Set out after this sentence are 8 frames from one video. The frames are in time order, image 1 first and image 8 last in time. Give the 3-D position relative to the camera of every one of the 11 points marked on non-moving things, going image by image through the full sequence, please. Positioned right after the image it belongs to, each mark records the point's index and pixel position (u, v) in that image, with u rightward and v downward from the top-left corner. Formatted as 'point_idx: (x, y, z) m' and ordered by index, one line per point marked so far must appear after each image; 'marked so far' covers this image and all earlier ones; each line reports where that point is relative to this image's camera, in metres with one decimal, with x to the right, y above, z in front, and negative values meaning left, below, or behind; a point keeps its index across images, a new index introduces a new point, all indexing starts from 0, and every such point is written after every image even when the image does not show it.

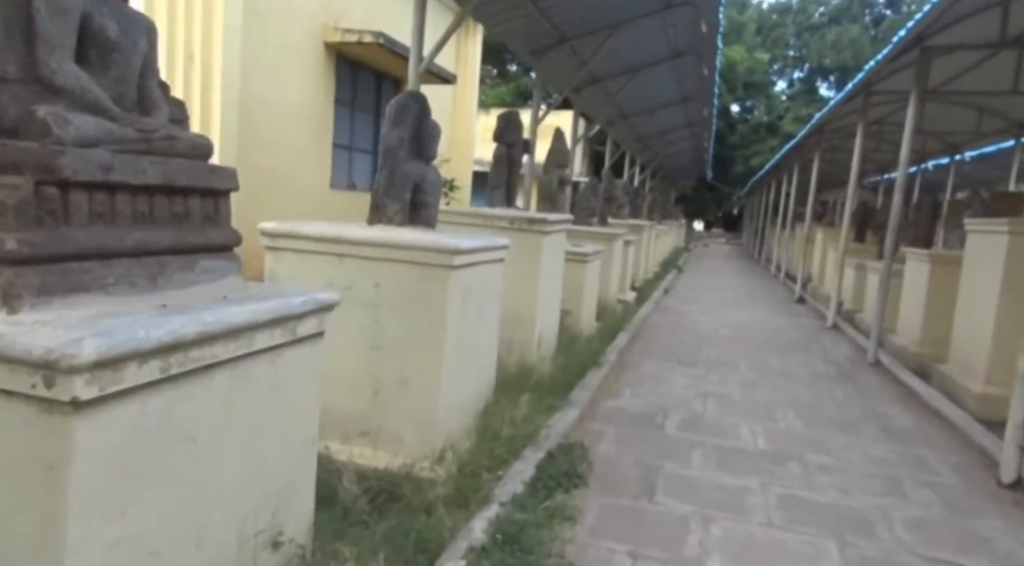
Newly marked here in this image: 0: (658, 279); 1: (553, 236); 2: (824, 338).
0: (+2.6, 0.0, +13.3) m
1: (+0.3, +0.3, +4.8) m
2: (+3.4, -0.6, +8.0) m
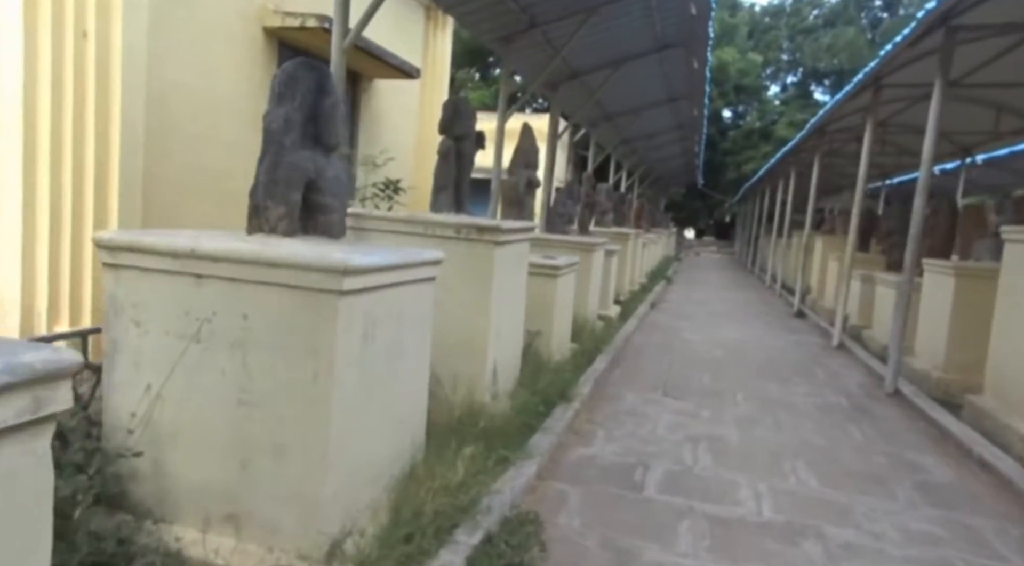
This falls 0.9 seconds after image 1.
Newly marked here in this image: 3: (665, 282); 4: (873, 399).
0: (+2.3, -0.2, +12.6) m
1: (0.0, +0.2, +4.0) m
2: (+3.1, -0.8, +7.3) m
3: (+3.3, 0.0, +15.8) m
4: (+2.8, -0.9, +5.8) m
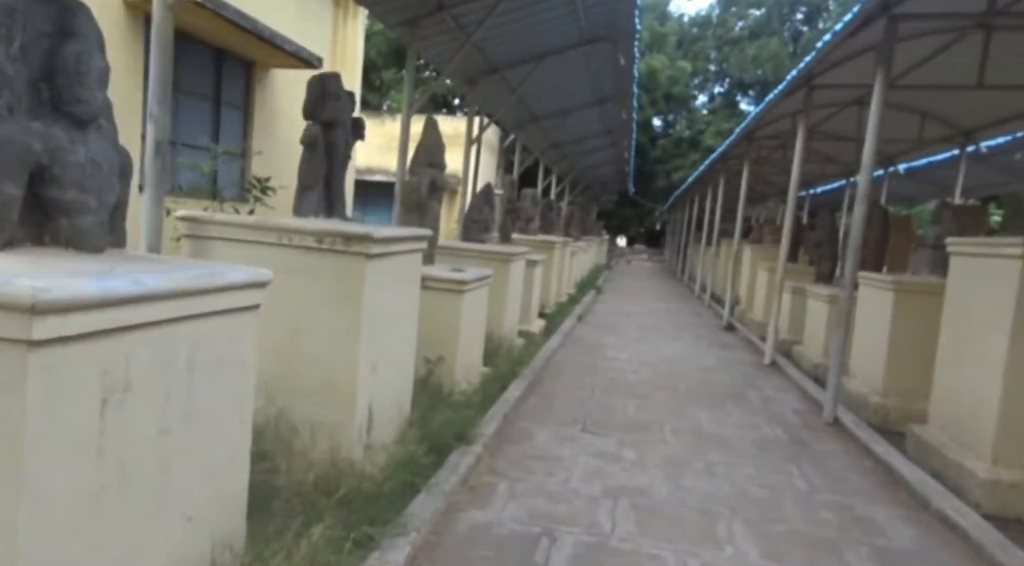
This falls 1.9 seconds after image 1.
0: (+1.0, -0.3, +12.0) m
1: (-0.5, +0.1, +3.2) m
2: (+2.3, -0.9, +6.8) m
3: (+1.7, -0.2, +15.3) m
4: (+2.1, -1.0, +5.2) m
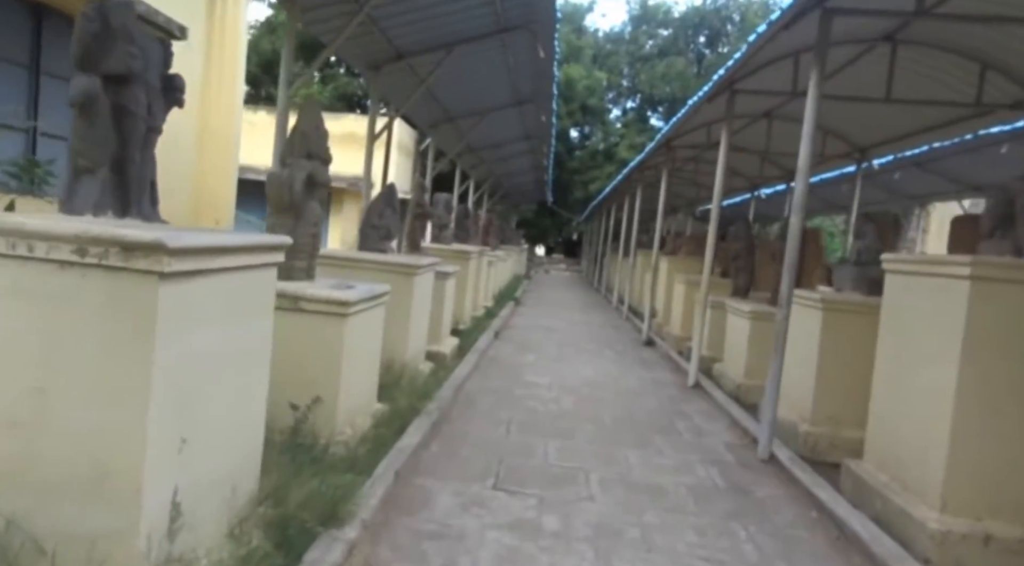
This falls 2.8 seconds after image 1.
0: (-0.3, -0.5, +11.1) m
1: (-0.9, 0.0, +2.2) m
2: (+1.5, -1.0, +6.0) m
3: (0.0, -0.4, +14.5) m
4: (+1.5, -1.1, +4.5) m
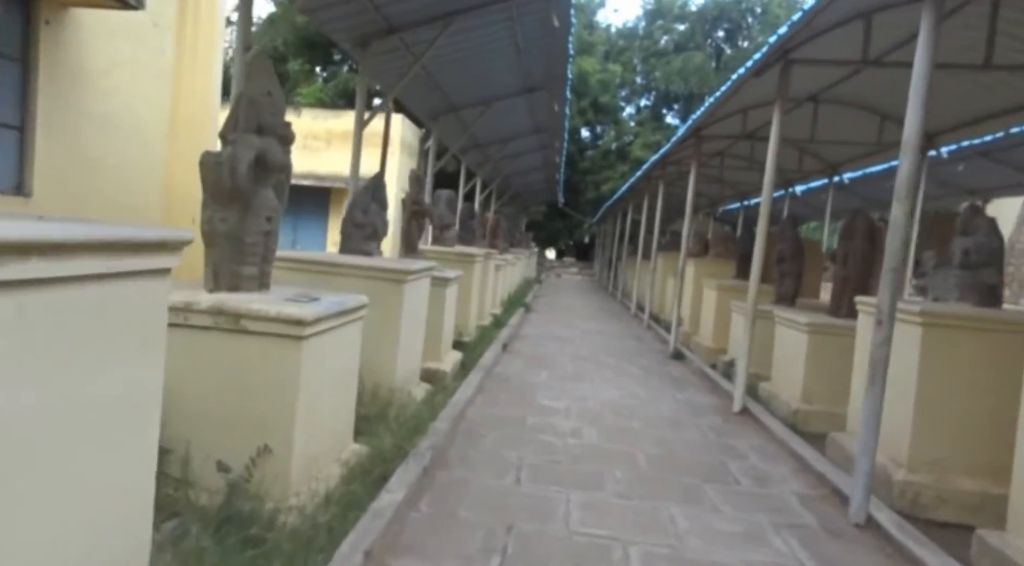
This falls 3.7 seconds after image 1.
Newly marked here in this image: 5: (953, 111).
0: (-0.2, -0.6, +10.1) m
1: (-0.9, 0.0, +1.3) m
2: (+1.6, -1.1, +5.1) m
3: (+0.2, -0.5, +13.5) m
4: (+1.6, -1.2, +3.5) m
5: (+4.1, +1.6, +6.9) m
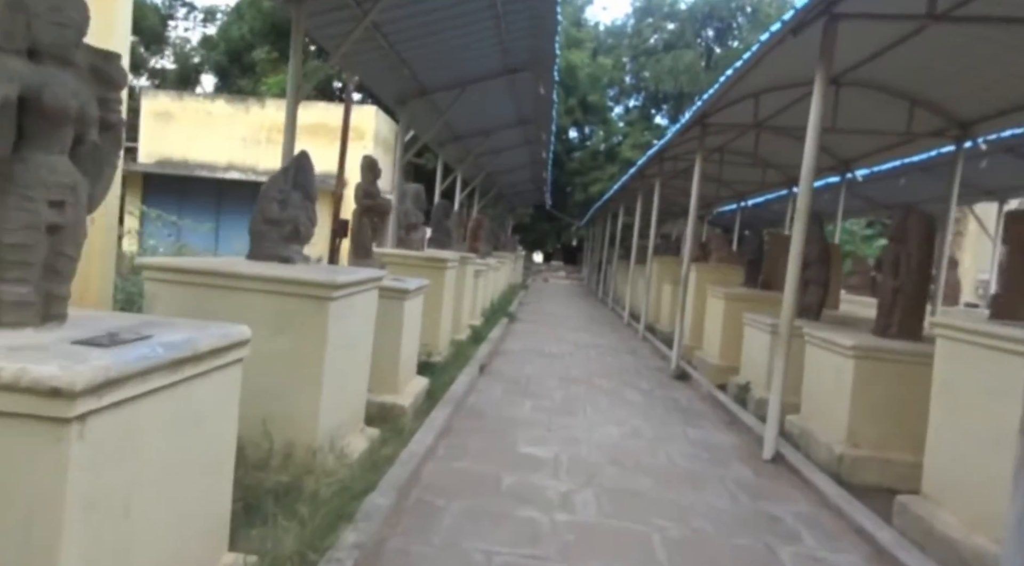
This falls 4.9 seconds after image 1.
0: (-0.4, -0.7, +8.9) m
1: (-1.0, -0.1, 0.0) m
2: (+1.4, -1.2, +3.8) m
3: (-0.1, -0.6, +12.2) m
4: (+1.4, -1.3, +2.3) m
5: (+3.9, +1.5, +5.7) m
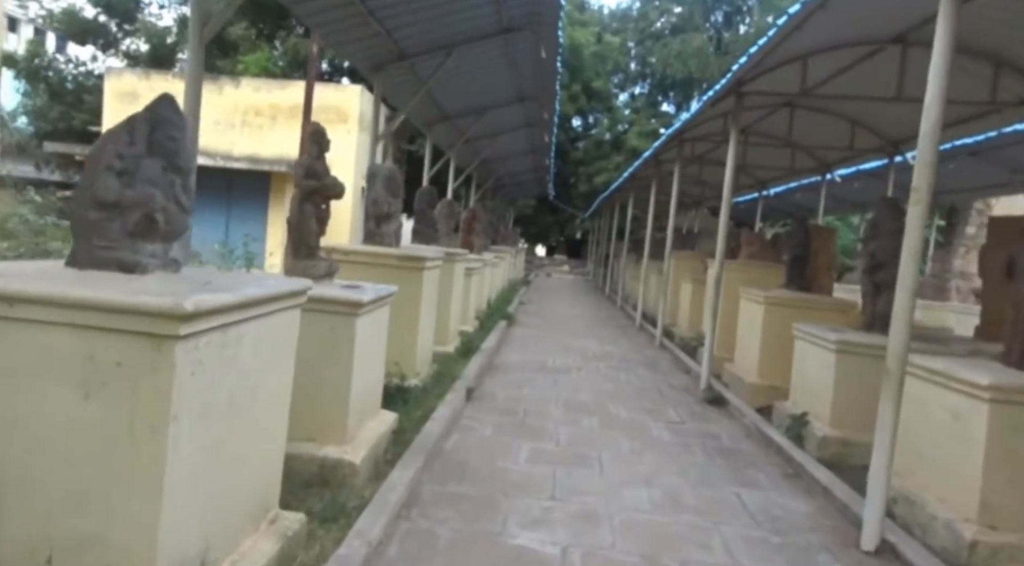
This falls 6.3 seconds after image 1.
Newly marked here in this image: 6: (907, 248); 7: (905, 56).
0: (-0.5, -0.7, +7.5) m
1: (-1.0, -0.2, -1.4) m
2: (+1.4, -1.2, +2.4) m
3: (-0.1, -0.6, +10.8) m
4: (+1.4, -1.3, +0.9) m
5: (+3.9, +1.5, +4.2) m
6: (+1.8, +0.1, +3.4) m
7: (+3.4, +2.0, +6.3) m
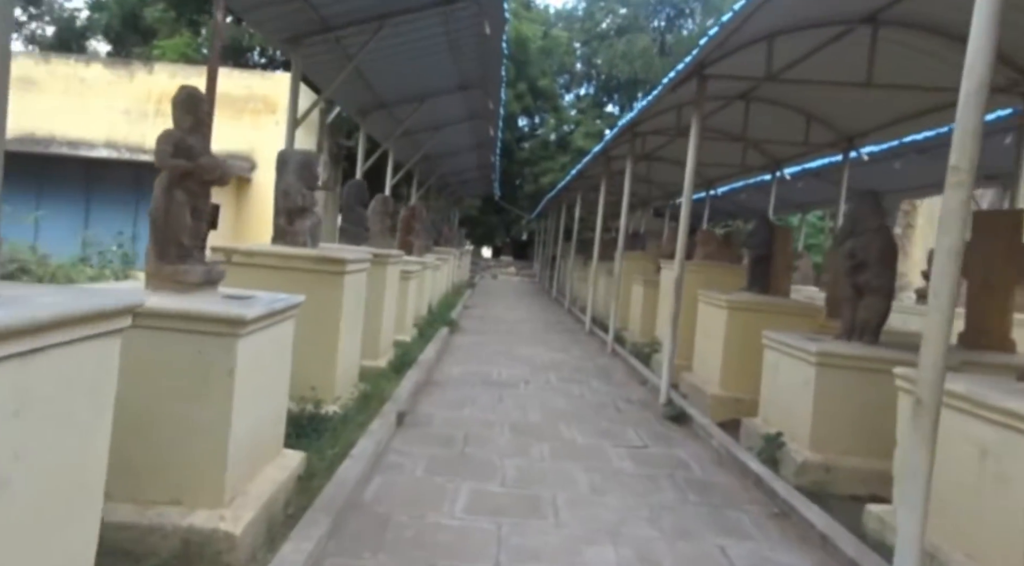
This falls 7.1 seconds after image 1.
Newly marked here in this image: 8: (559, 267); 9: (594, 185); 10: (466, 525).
0: (-1.0, -0.8, +6.6) m
1: (-0.9, -0.2, -2.4) m
2: (+1.2, -1.3, +1.6) m
3: (-0.9, -0.7, +9.9) m
4: (+1.3, -1.4, +0.1) m
5: (+3.6, +1.5, +3.6) m
6: (+1.6, +0.1, +2.7) m
7: (+2.9, +2.0, +5.7) m
8: (+1.3, +0.4, +19.3) m
9: (+1.7, +2.0, +14.9) m
10: (-0.2, -1.1, +3.4) m
